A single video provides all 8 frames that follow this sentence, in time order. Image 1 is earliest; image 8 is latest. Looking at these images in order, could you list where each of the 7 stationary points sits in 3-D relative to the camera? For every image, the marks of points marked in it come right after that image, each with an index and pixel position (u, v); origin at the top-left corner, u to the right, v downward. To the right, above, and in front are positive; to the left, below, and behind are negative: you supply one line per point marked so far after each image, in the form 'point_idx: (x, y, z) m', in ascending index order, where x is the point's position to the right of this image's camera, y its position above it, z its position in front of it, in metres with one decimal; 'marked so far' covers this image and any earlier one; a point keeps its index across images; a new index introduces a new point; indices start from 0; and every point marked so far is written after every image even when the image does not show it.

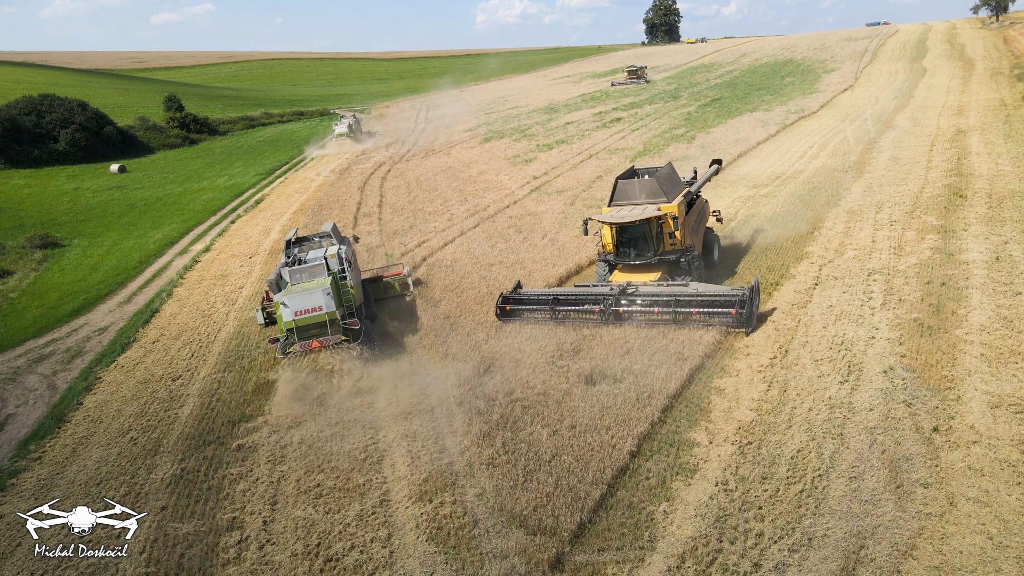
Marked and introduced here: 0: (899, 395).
0: (+4.7, -1.3, +9.2) m
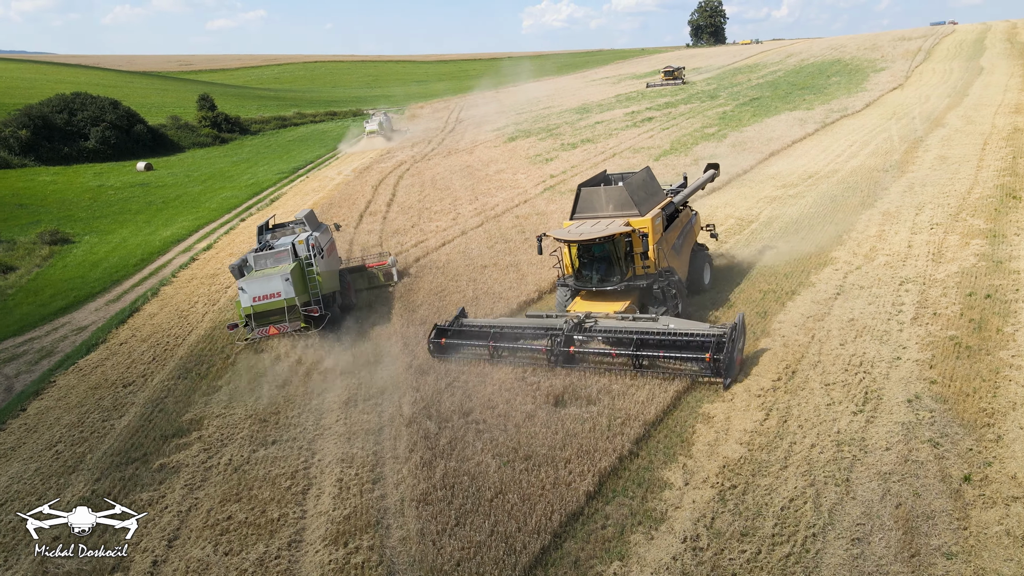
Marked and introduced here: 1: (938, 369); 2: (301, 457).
0: (+4.1, -1.5, +7.5) m
1: (+5.0, -1.0, +8.8) m
2: (-2.6, -2.1, +9.1) m
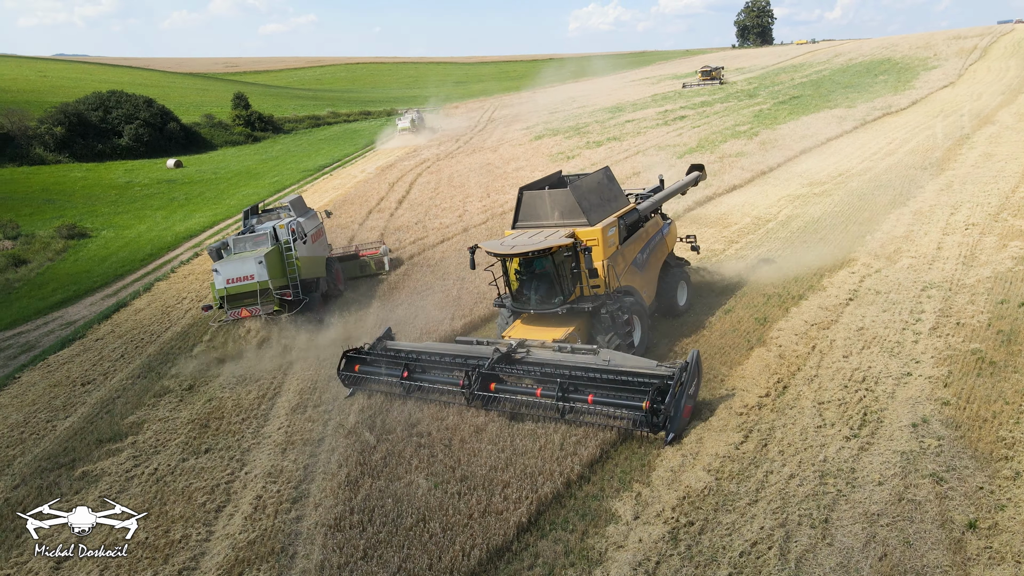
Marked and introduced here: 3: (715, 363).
0: (+3.4, -1.5, +6.3) m
1: (+4.4, -1.0, +7.5) m
2: (-3.1, -2.0, +8.2) m
3: (+2.4, -0.9, +9.0) m
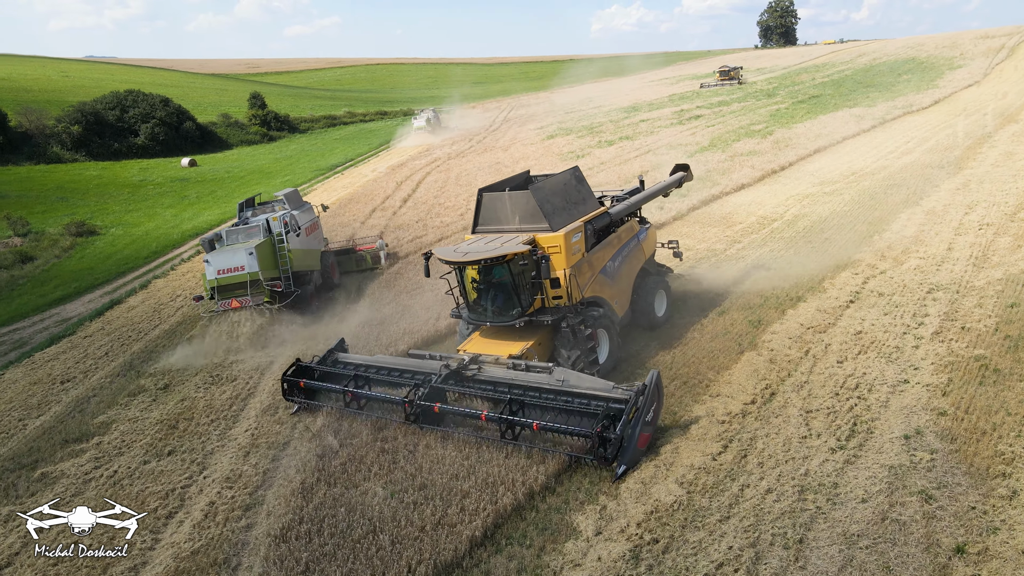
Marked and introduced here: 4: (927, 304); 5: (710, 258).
0: (+3.1, -1.5, +5.8) m
1: (+4.1, -1.0, +7.0) m
2: (-3.4, -2.0, +7.9) m
3: (+2.2, -0.9, +8.6) m
4: (+5.3, -0.2, +9.5) m
5: (+3.5, +0.5, +13.3) m
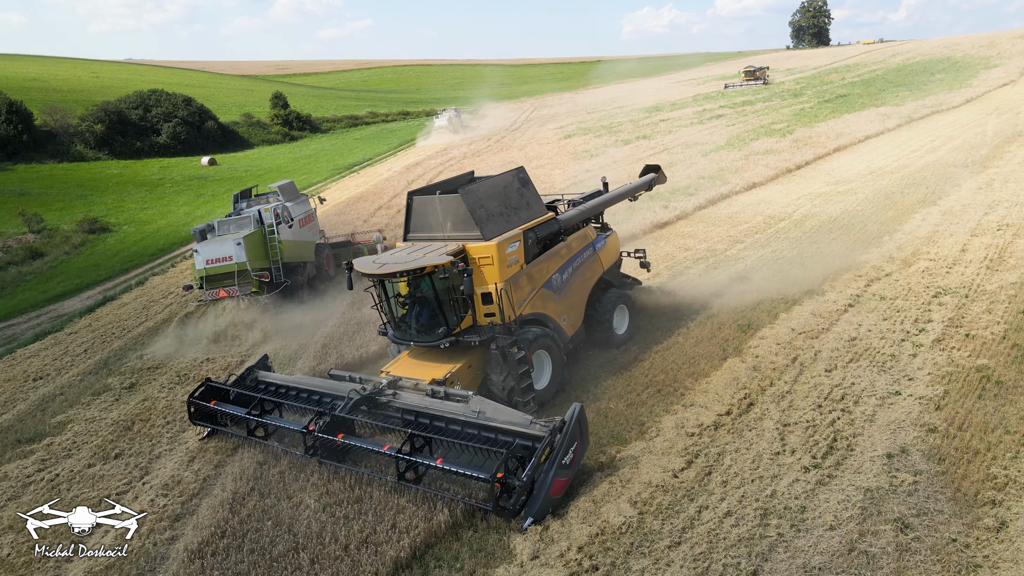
0: (+2.6, -1.5, +5.1) m
1: (+3.6, -1.0, +6.3) m
2: (-3.8, -1.9, +7.5) m
3: (+1.8, -0.9, +7.9) m
4: (+4.9, -0.2, +8.8) m
5: (+3.3, +0.5, +12.7) m
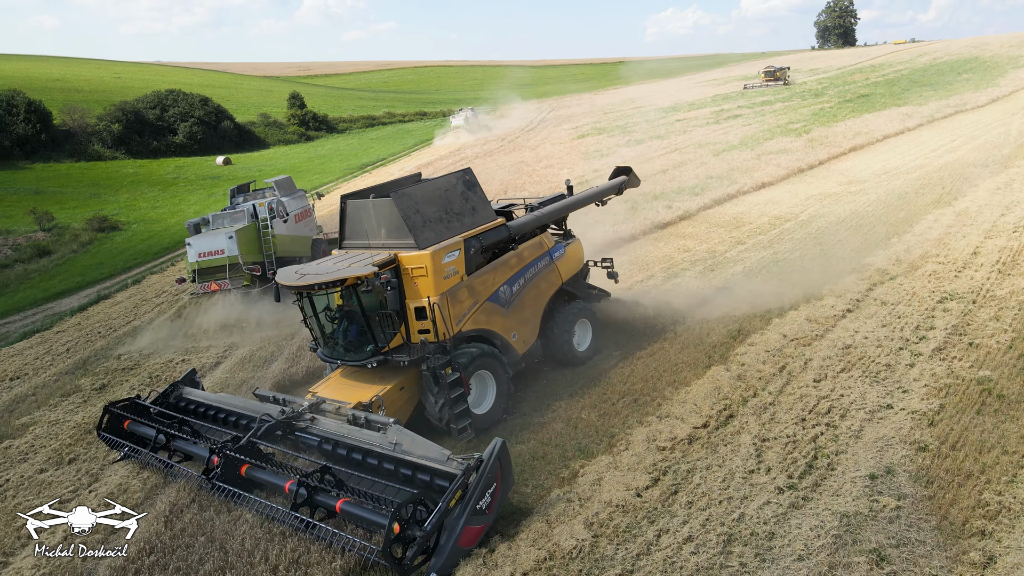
0: (+2.2, -1.5, +4.6) m
1: (+3.3, -1.1, +5.7) m
2: (-4.2, -1.9, +7.2) m
3: (+1.5, -0.9, +7.5) m
4: (+4.7, -0.3, +8.2) m
5: (+3.2, +0.4, +12.1) m
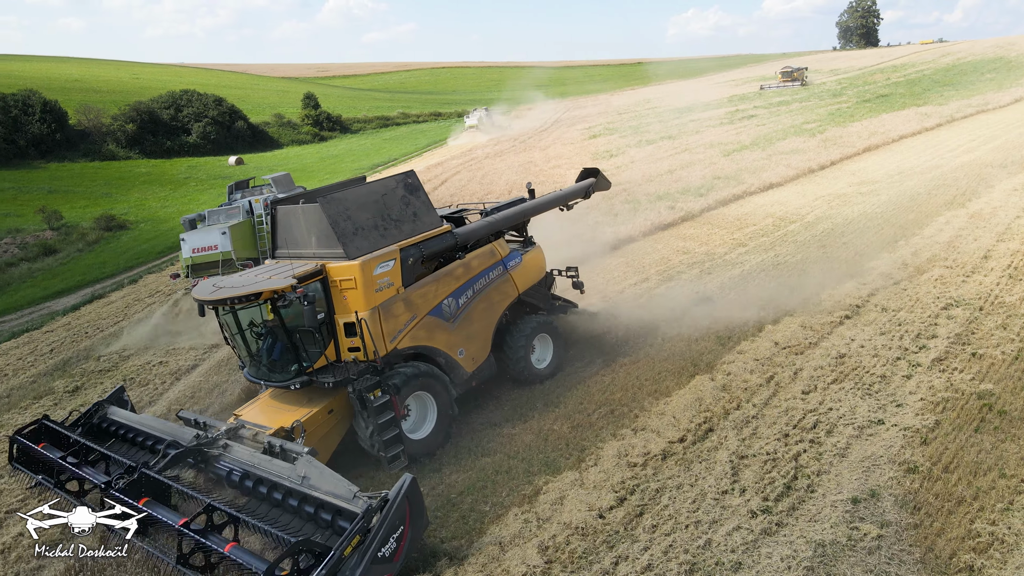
0: (+1.8, -1.6, +4.2) m
1: (+3.0, -1.1, +5.3) m
2: (-4.5, -1.9, +6.9) m
3: (+1.2, -1.0, +7.0) m
4: (+4.4, -0.3, +7.7) m
5: (+3.0, +0.4, +11.7) m
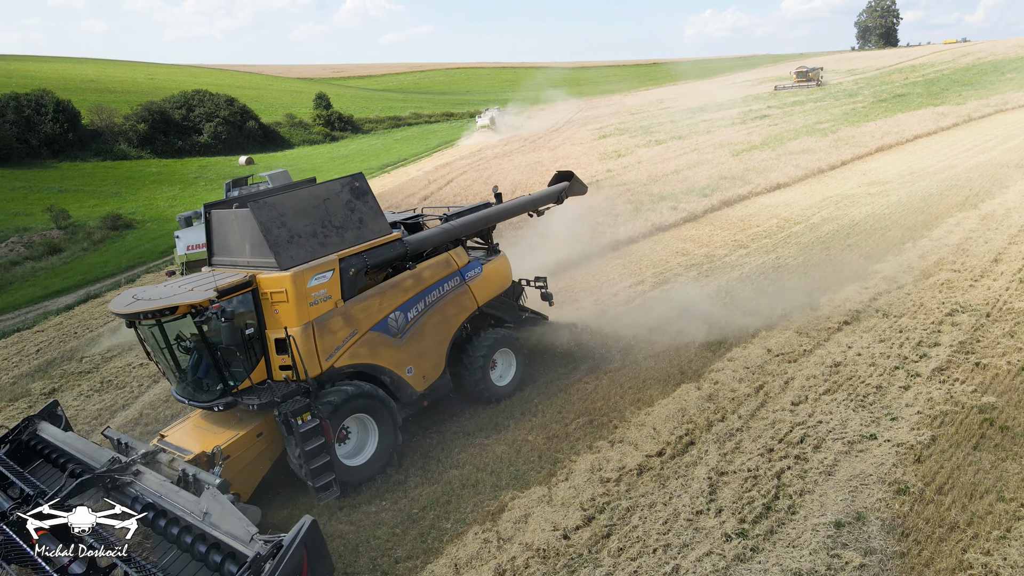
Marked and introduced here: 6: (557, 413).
0: (+1.5, -1.6, +3.8) m
1: (+2.7, -1.2, +4.9) m
2: (-4.7, -1.9, +6.6) m
3: (+1.0, -1.0, +6.7) m
4: (+4.2, -0.4, +7.3) m
5: (+2.9, +0.3, +11.3) m
6: (+0.4, -1.1, +6.6) m
